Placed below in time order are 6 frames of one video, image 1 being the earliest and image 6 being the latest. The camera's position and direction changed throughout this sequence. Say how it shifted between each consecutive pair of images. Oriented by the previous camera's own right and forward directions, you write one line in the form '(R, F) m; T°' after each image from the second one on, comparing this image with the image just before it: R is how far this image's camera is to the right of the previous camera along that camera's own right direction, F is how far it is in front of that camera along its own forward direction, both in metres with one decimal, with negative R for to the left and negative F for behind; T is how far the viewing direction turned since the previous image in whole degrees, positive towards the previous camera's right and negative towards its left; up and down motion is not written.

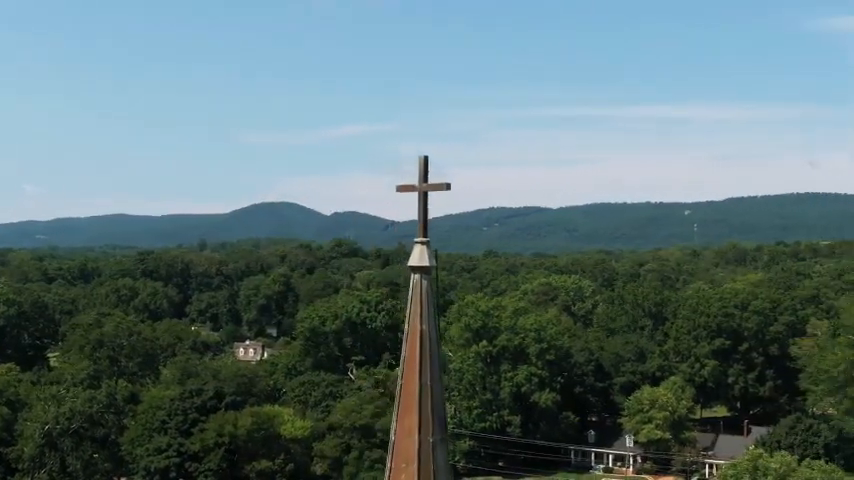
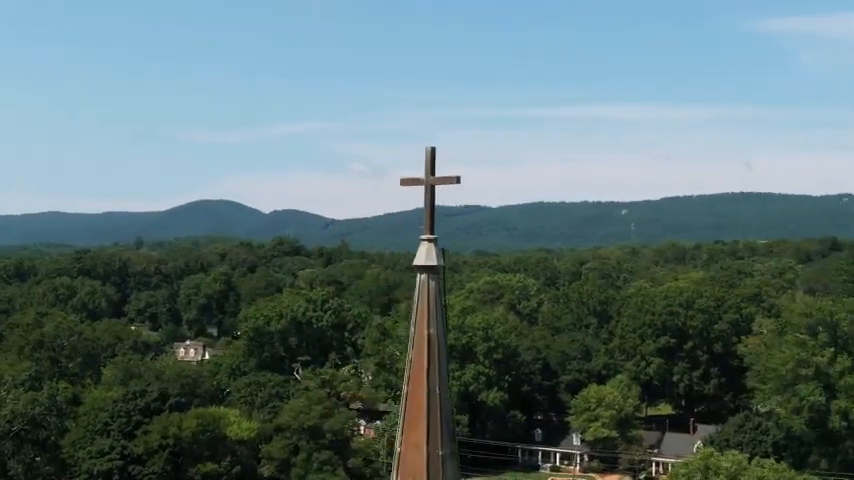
(-0.3, +0.4) m; +3°
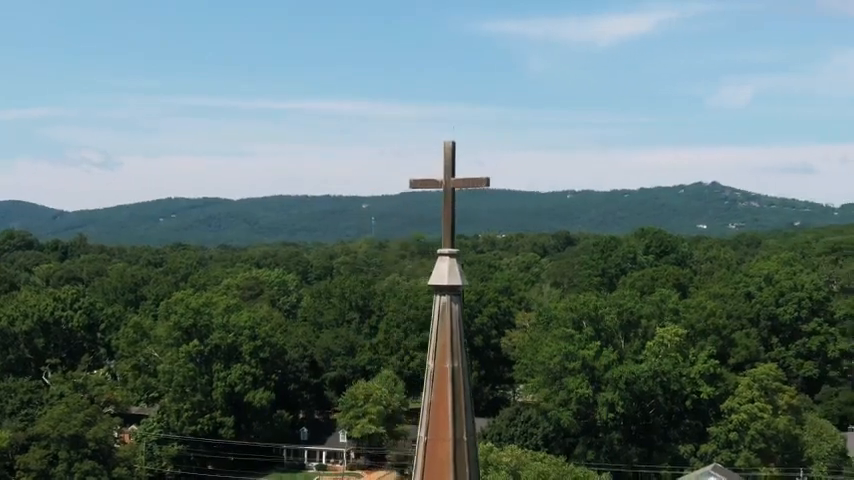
(-1.1, +0.9) m; +12°
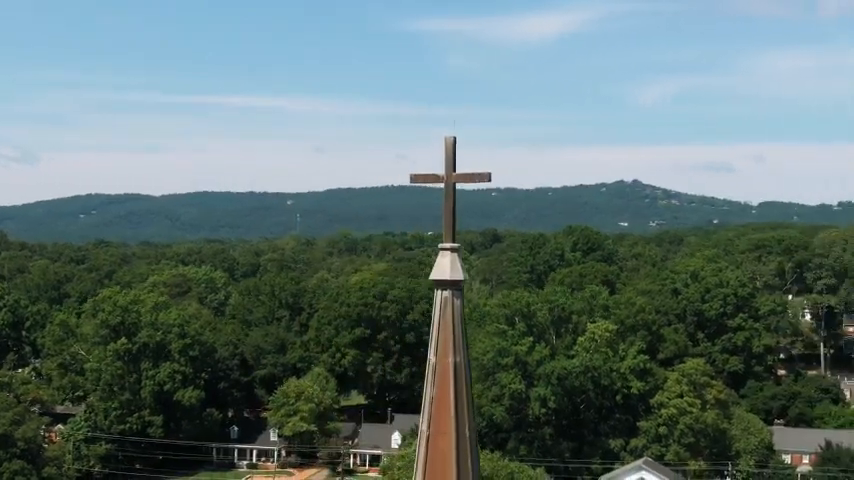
(-0.3, 0.0) m; +4°
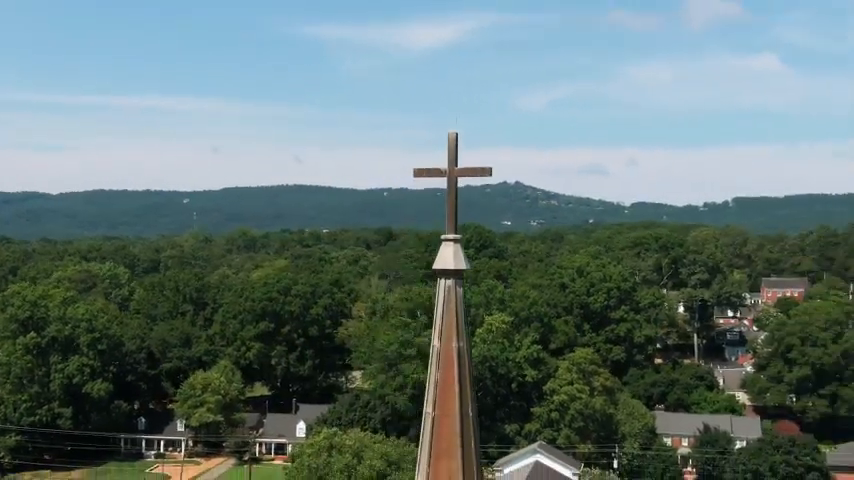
(-0.7, -1.9) m; +5°
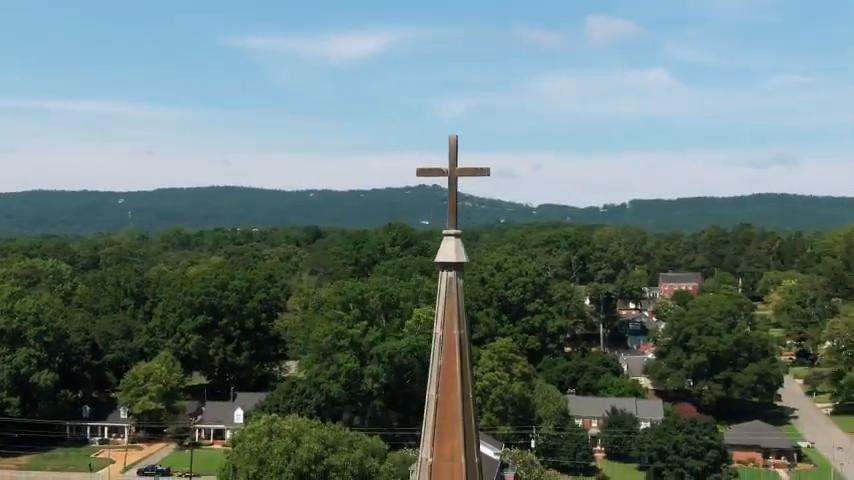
(-0.6, -3.2) m; +4°
